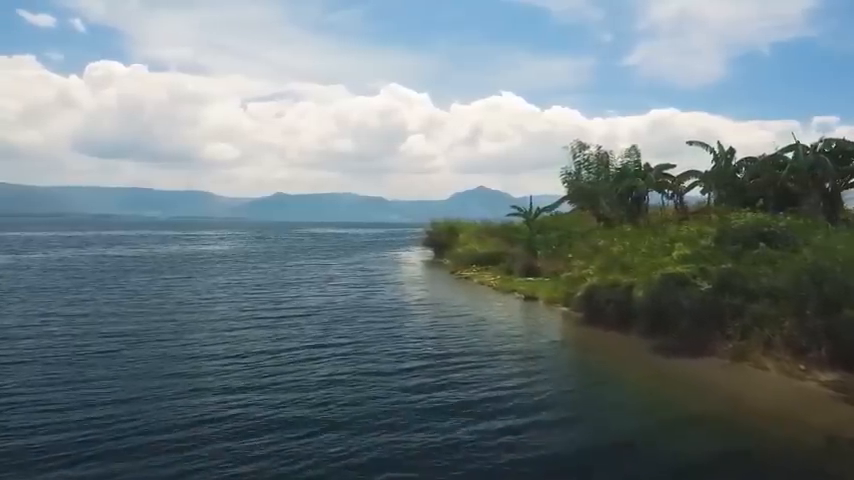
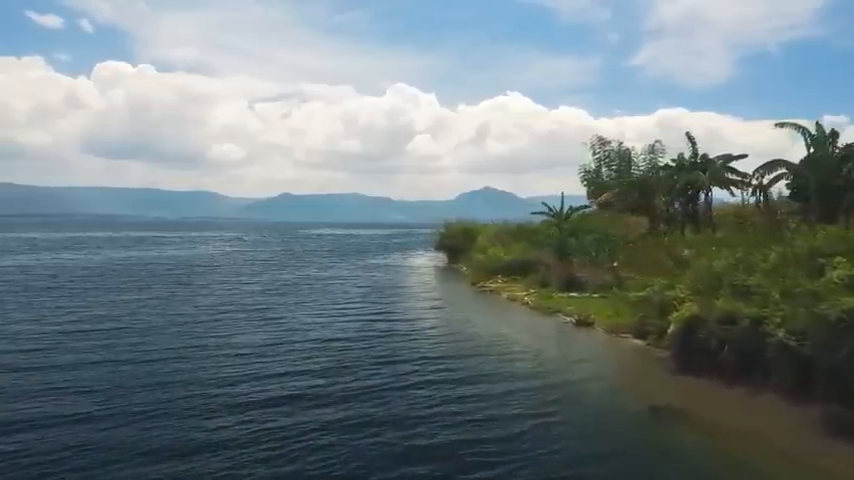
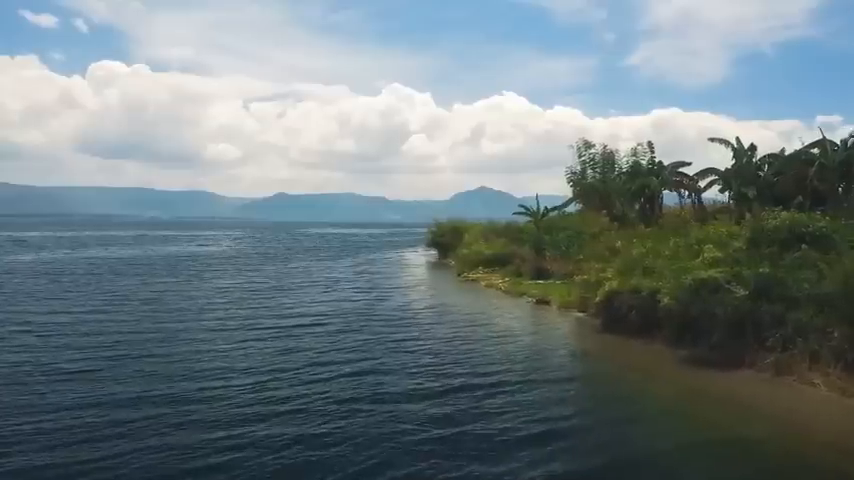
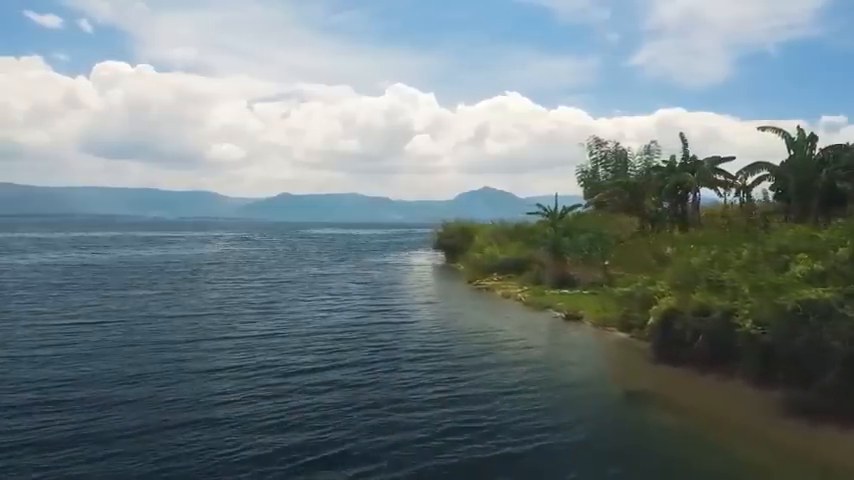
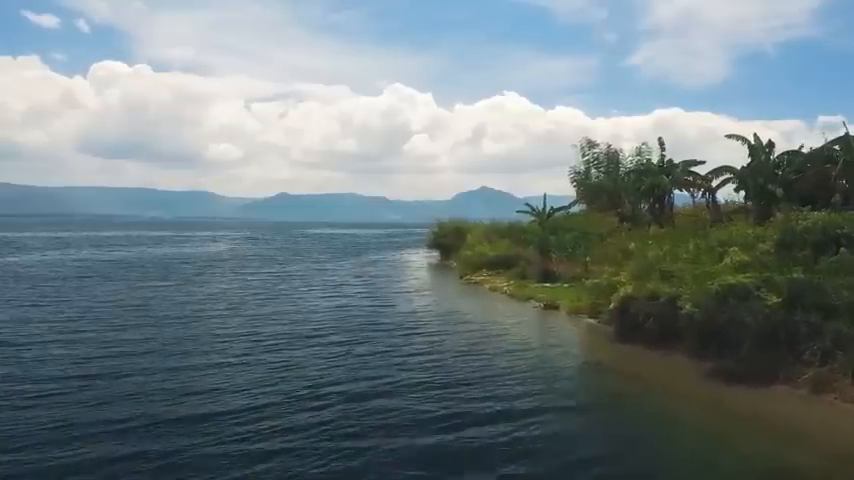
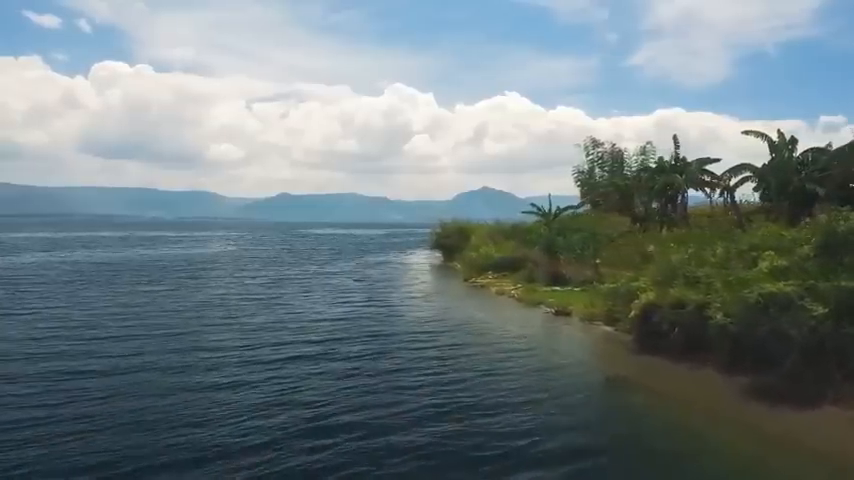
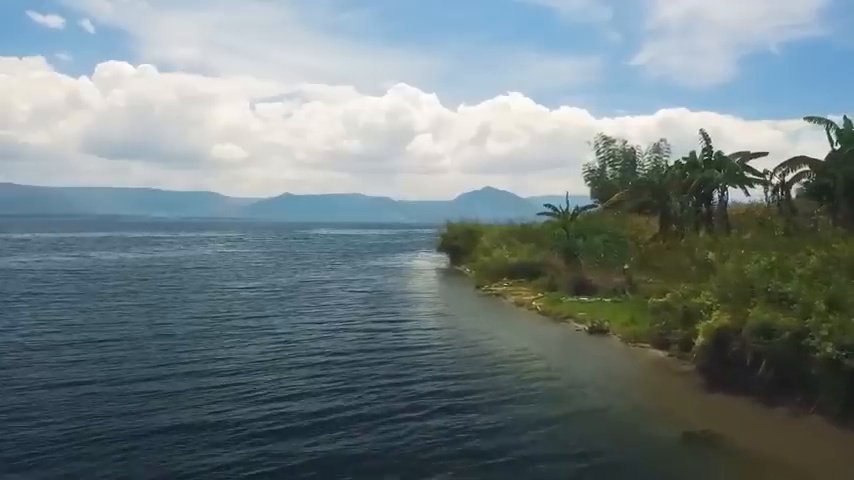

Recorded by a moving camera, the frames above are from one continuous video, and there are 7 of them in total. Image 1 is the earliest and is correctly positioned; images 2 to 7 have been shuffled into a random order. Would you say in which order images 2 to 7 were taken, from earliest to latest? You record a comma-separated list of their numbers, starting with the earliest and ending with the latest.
3, 5, 6, 4, 2, 7
